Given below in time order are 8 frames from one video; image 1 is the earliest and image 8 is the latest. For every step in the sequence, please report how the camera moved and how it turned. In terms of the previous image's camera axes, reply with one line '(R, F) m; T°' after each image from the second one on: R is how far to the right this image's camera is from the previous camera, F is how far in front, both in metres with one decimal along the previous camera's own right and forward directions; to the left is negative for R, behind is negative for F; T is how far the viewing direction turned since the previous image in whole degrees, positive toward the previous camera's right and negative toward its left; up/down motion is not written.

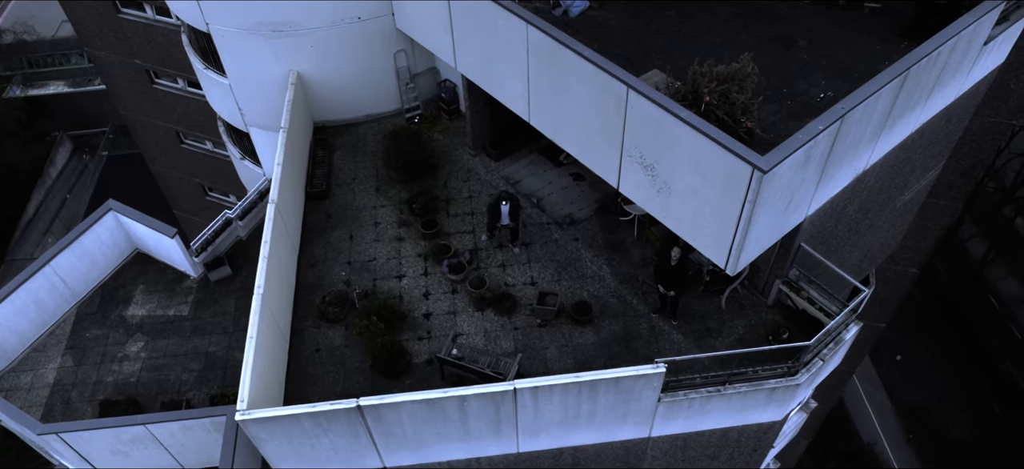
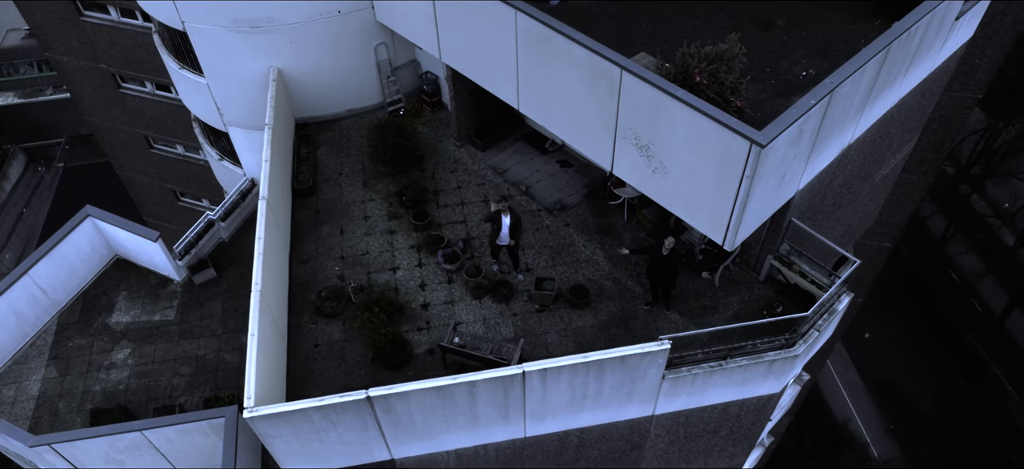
(-0.5, 0.0) m; +3°
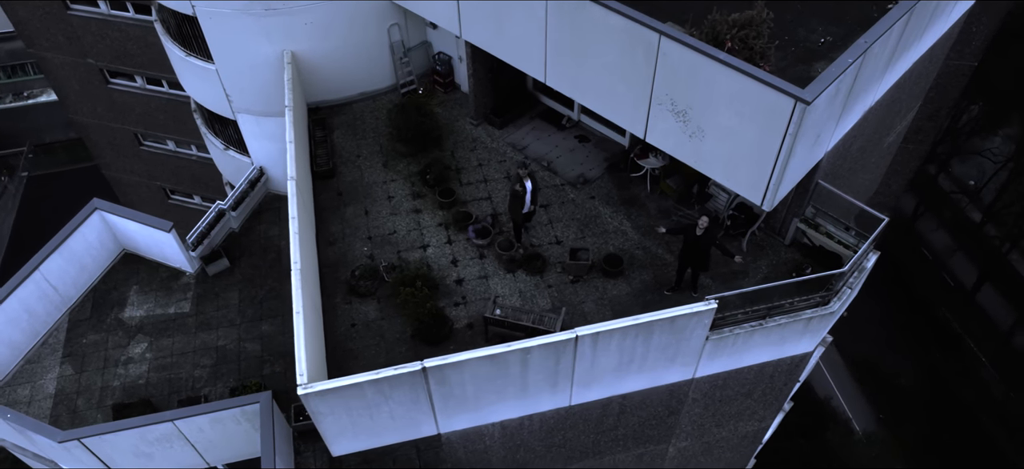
(-1.2, 0.0) m; +3°
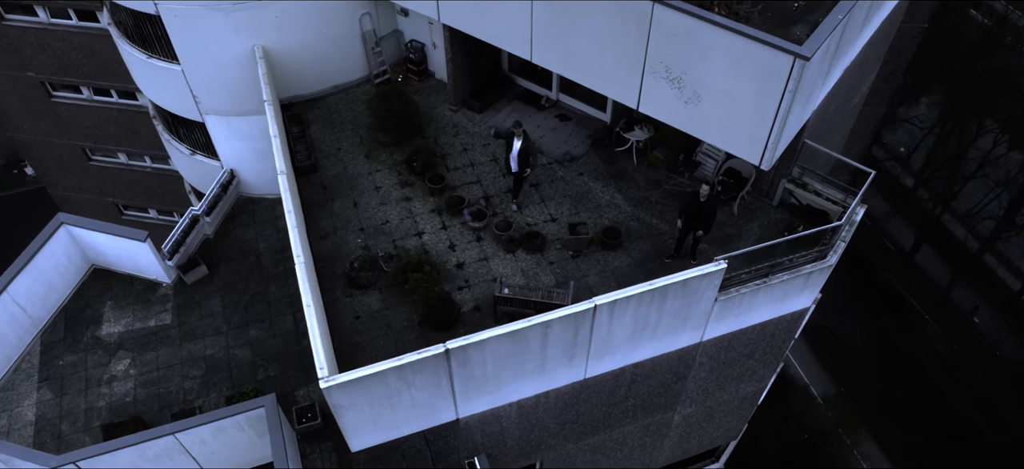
(-1.0, +0.1) m; +5°
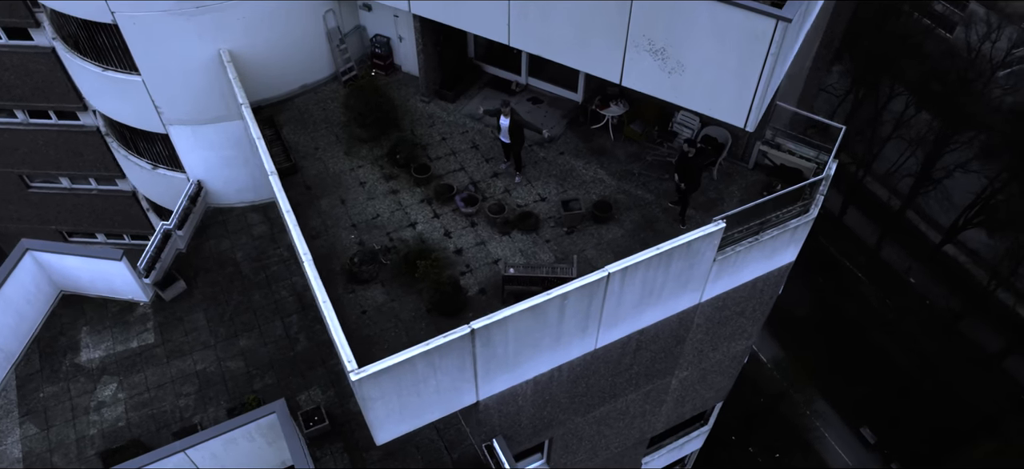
(-1.2, -0.1) m; +5°
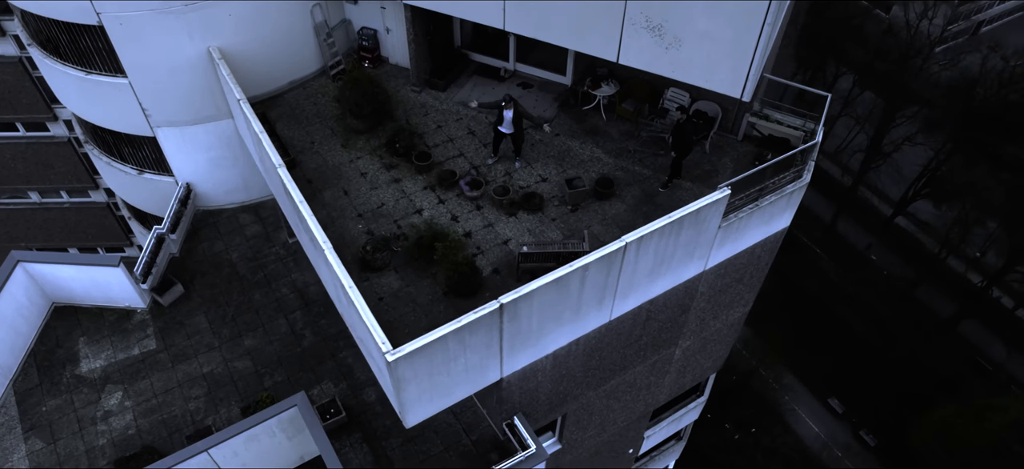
(-1.0, -0.2) m; +4°
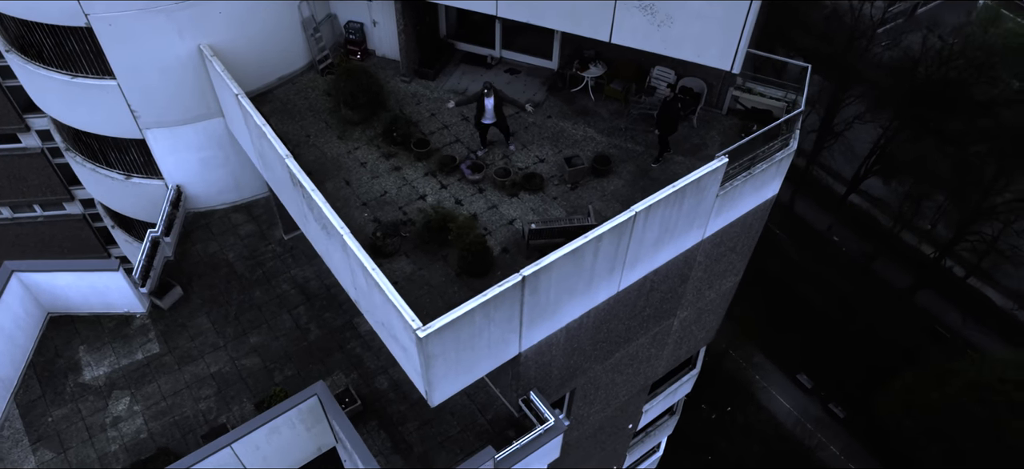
(-0.9, -0.2) m; +3°
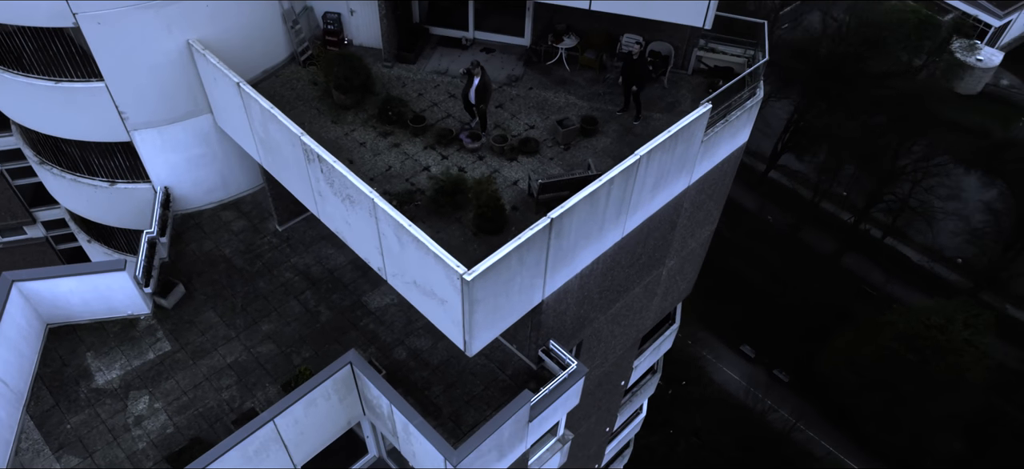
(-1.6, -0.6) m; +6°
